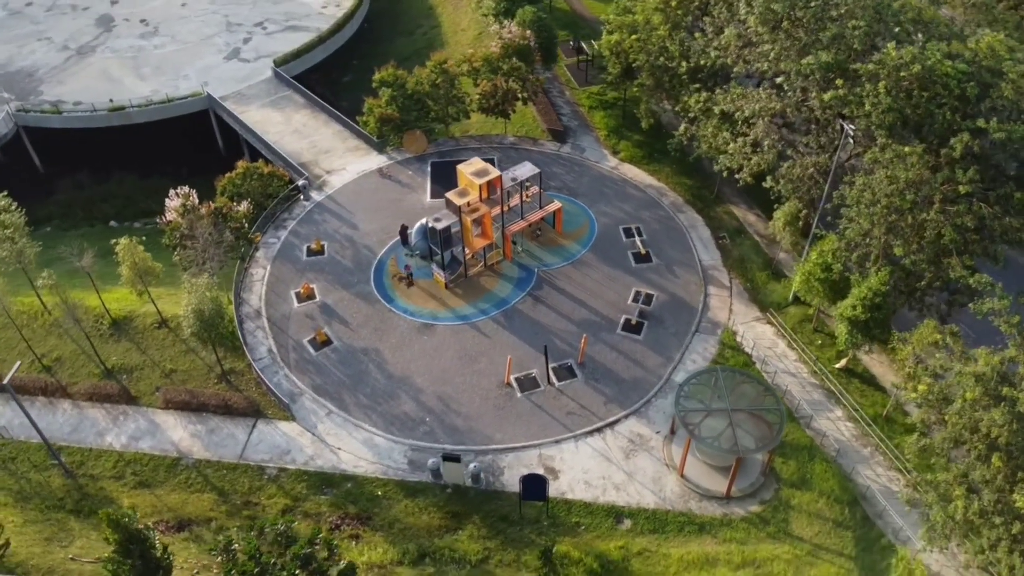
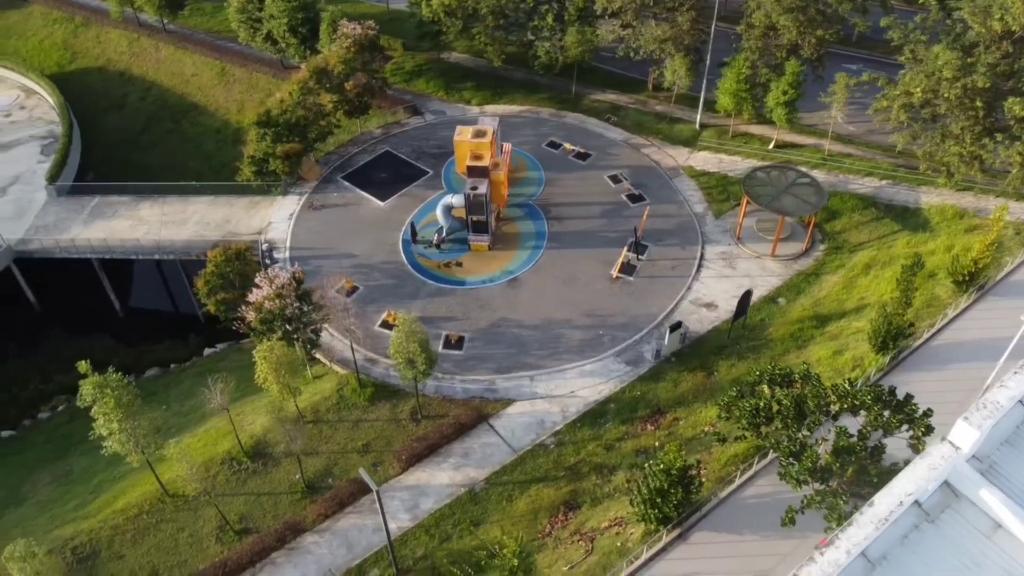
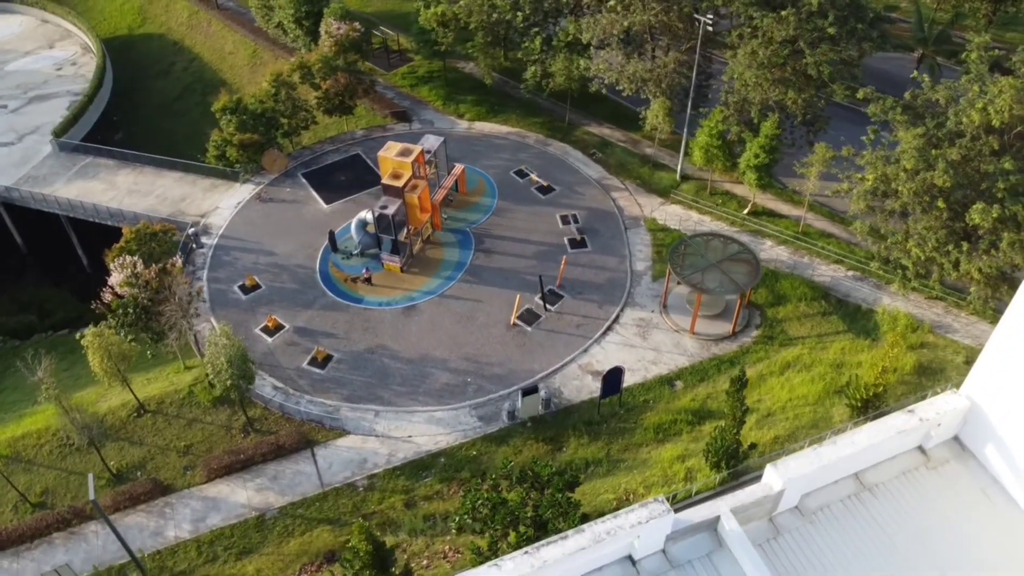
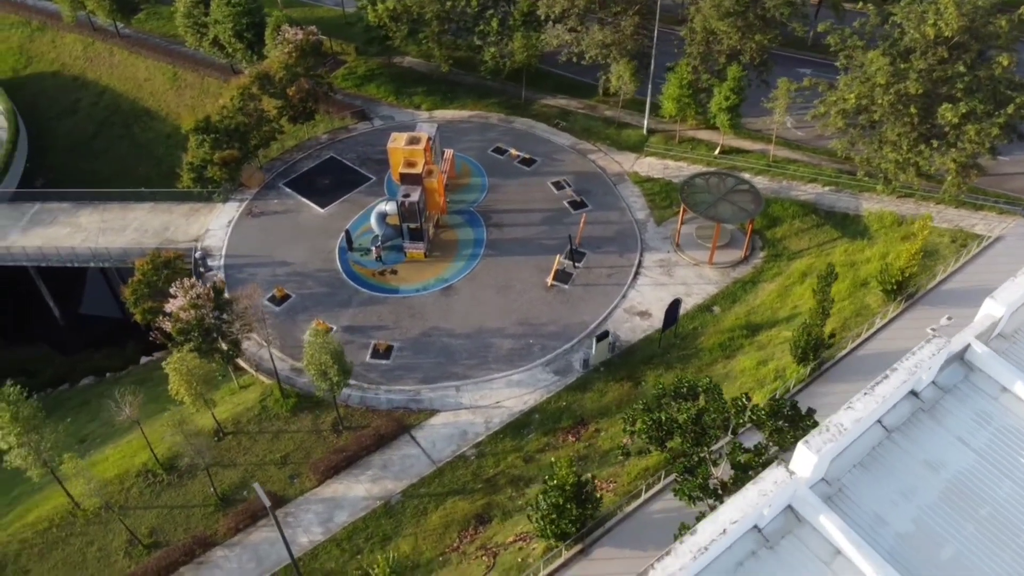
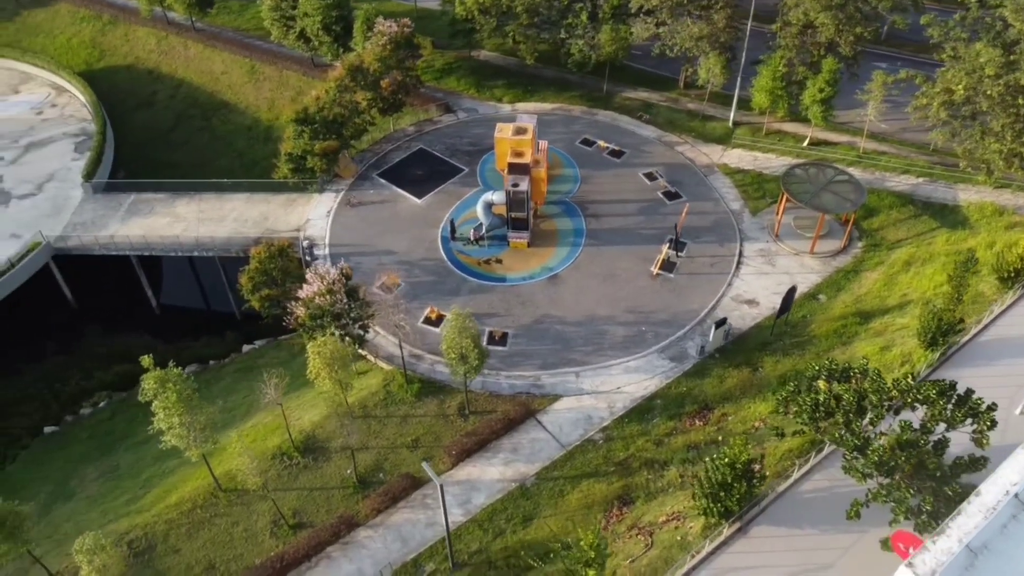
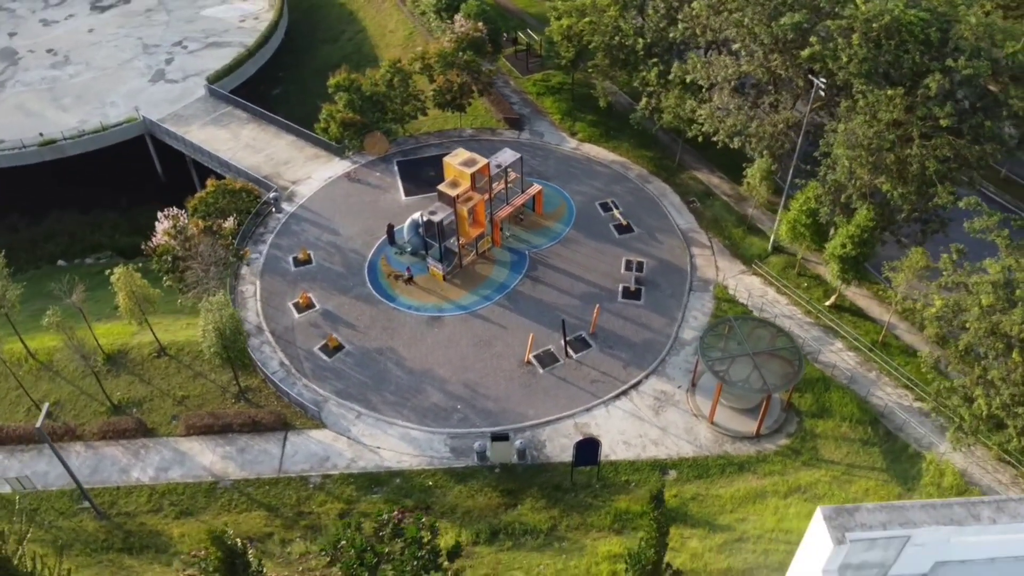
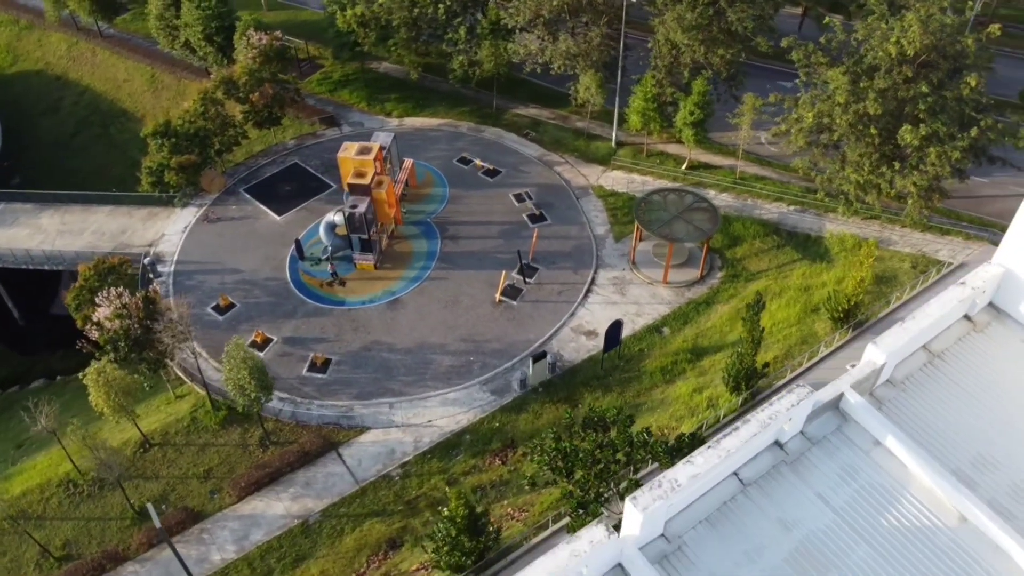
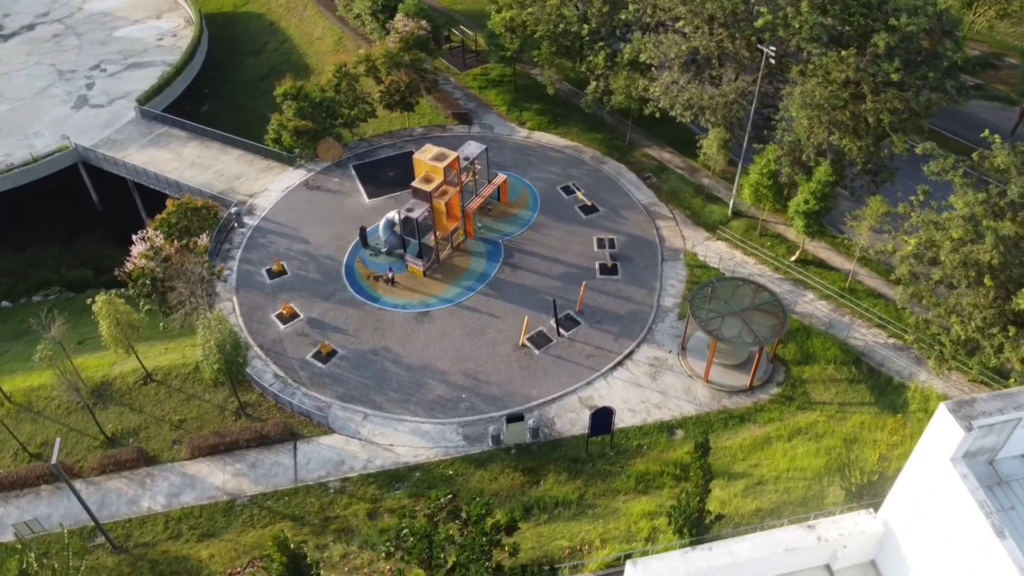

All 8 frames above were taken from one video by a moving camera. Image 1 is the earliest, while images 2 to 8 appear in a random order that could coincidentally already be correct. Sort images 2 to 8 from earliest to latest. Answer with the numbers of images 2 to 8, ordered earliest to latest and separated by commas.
6, 8, 3, 7, 4, 2, 5
